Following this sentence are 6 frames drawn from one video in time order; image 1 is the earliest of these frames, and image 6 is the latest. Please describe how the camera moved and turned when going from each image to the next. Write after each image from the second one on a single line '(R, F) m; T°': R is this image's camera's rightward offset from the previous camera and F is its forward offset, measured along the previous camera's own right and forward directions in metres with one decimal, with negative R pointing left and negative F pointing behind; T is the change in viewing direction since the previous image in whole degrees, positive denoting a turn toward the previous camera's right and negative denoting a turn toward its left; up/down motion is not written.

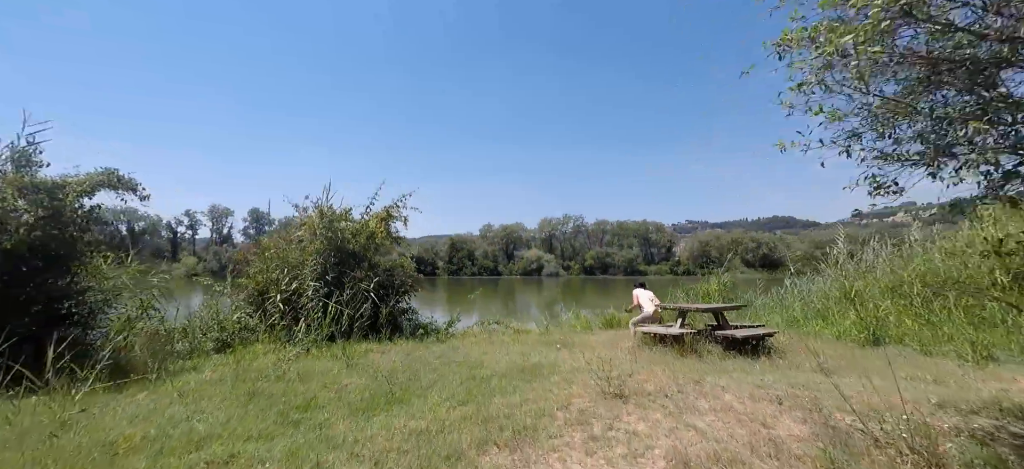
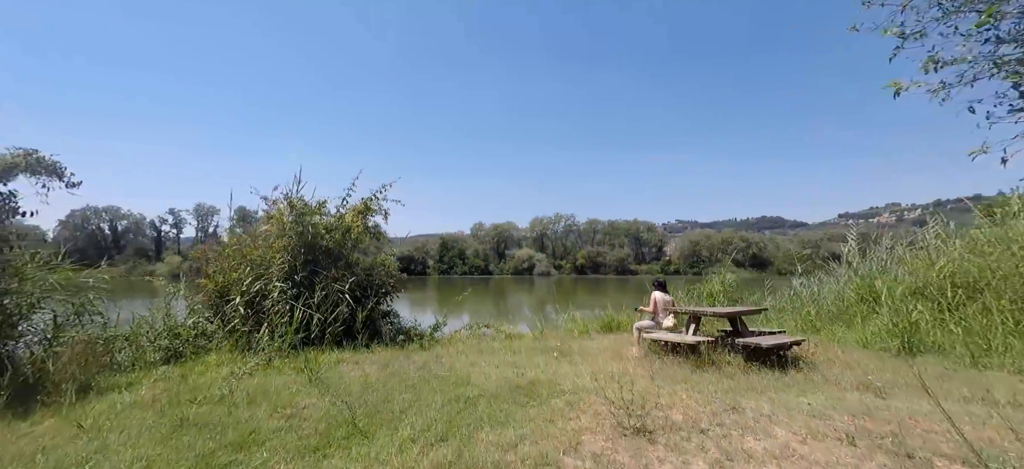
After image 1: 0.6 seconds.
(0.0, +0.9) m; +1°
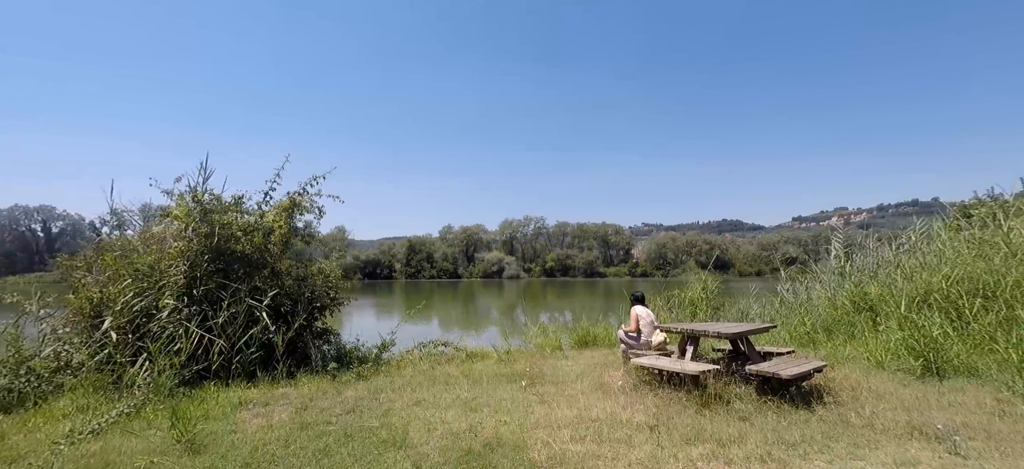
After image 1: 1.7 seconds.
(+0.1, +1.3) m; +4°
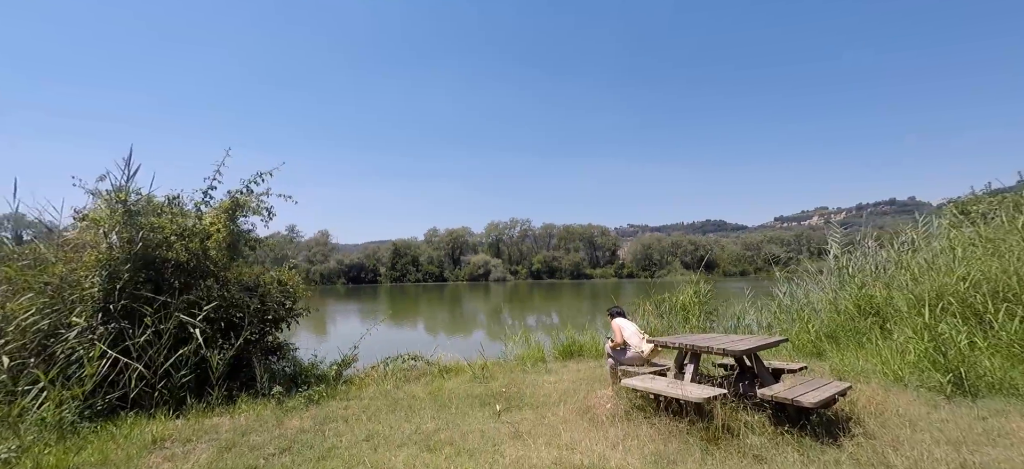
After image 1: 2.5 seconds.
(+0.2, +0.8) m; +2°
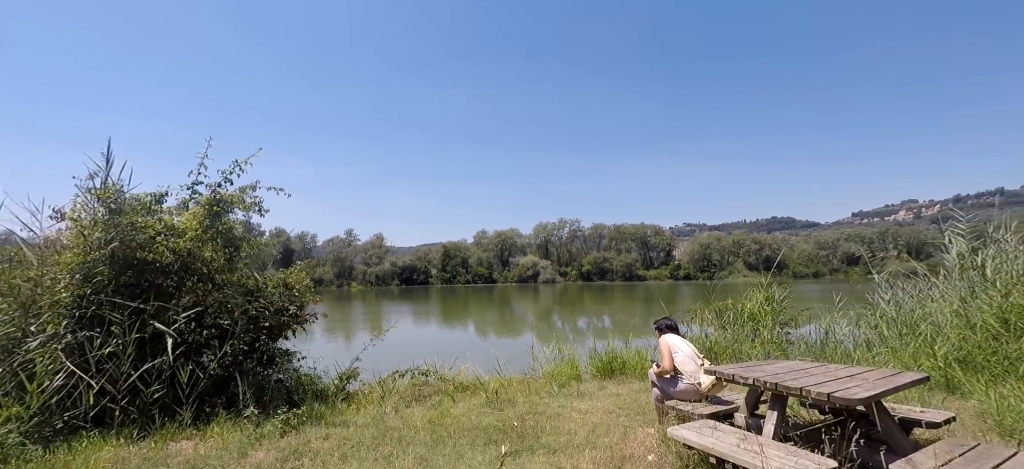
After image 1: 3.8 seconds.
(+0.4, +1.3) m; -6°
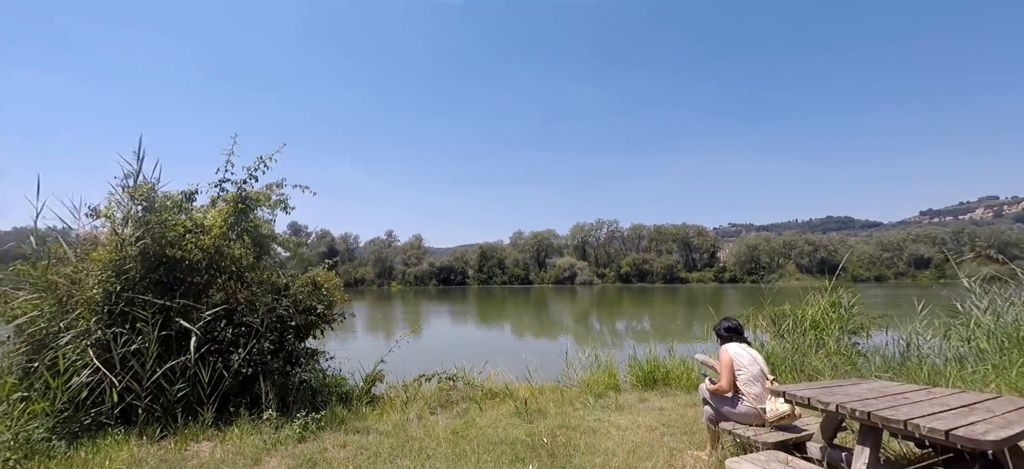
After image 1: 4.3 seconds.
(+0.1, +0.5) m; -4°
